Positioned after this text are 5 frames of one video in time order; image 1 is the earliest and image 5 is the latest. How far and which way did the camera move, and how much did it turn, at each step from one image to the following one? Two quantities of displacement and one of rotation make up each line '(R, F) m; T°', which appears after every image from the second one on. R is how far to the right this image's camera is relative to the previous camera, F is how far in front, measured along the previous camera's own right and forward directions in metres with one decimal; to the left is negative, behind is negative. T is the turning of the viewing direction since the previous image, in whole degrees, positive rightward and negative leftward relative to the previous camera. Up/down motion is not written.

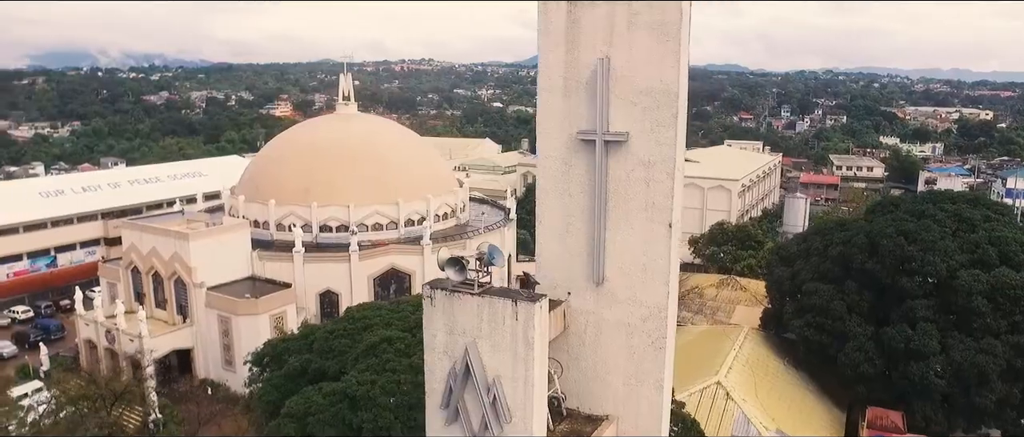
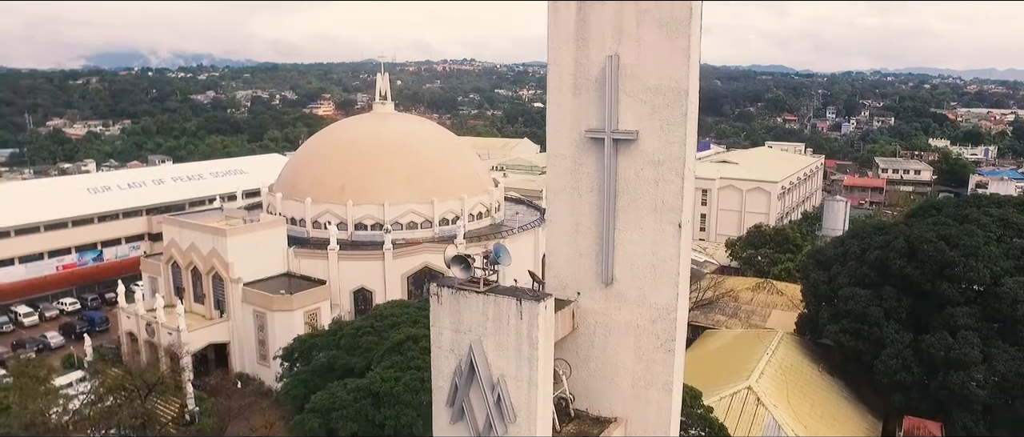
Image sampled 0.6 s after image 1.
(+0.3, 0.0) m; -3°
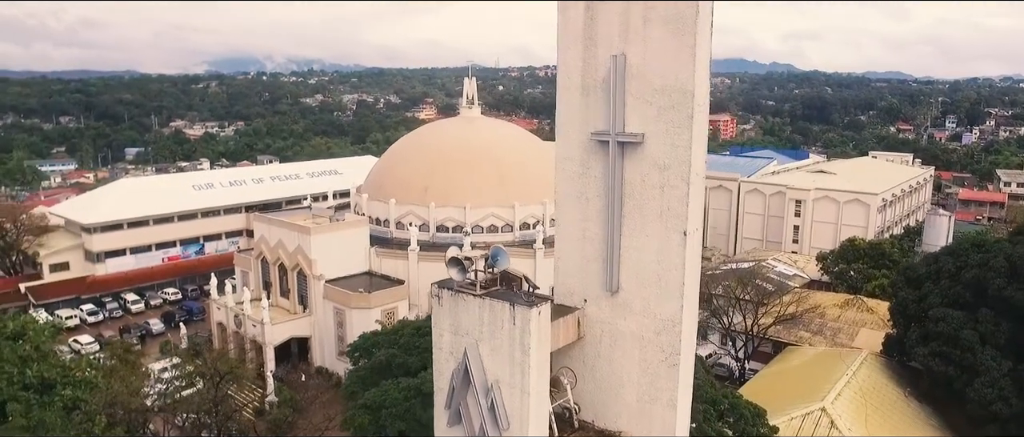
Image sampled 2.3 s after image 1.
(+0.8, +0.2) m; -7°
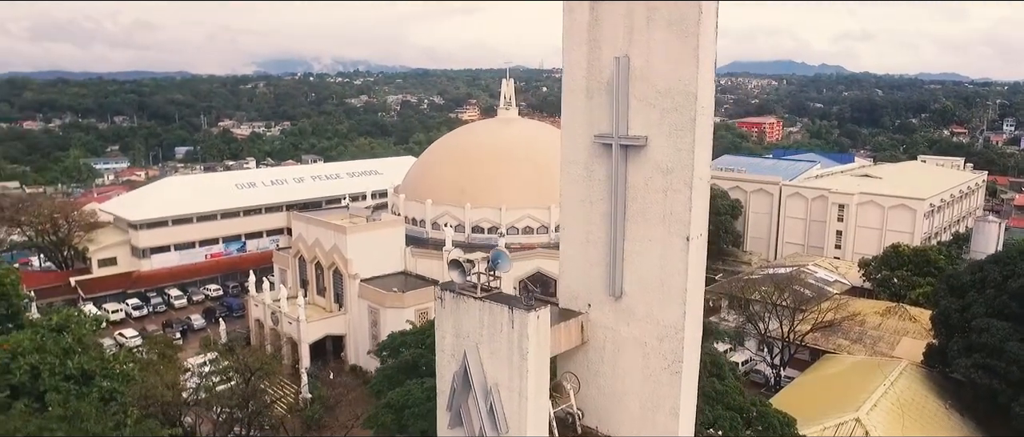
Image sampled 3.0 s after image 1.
(+0.3, 0.0) m; -3°
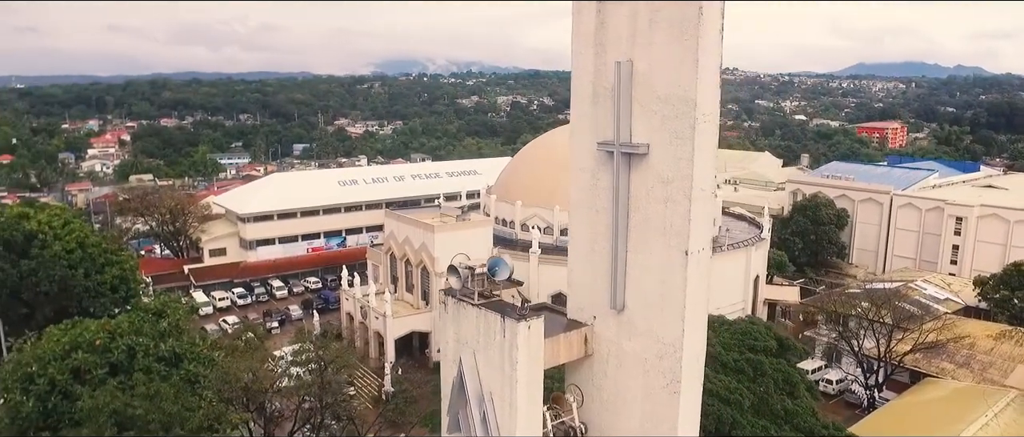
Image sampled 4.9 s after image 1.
(+0.8, +0.2) m; -8°
